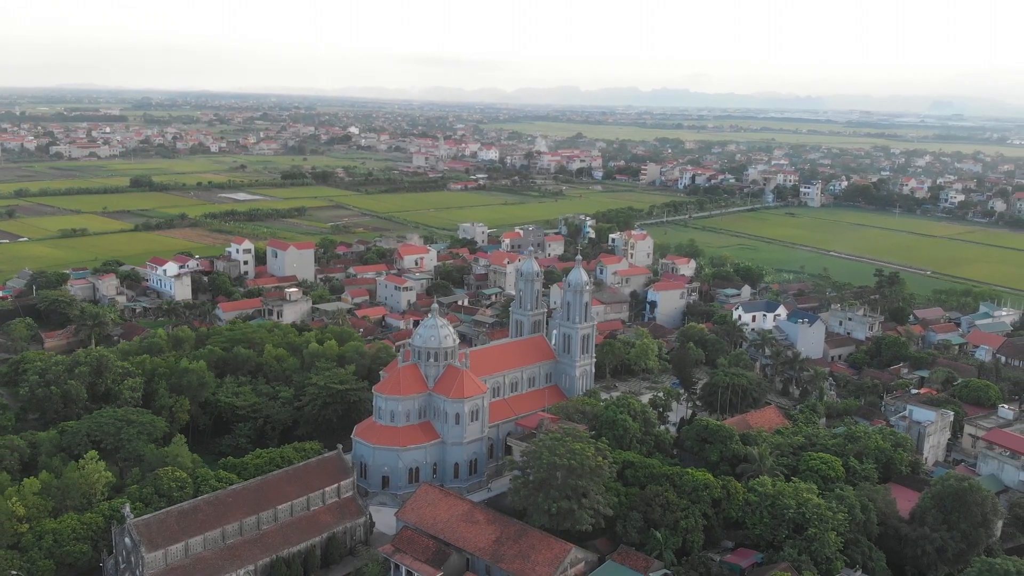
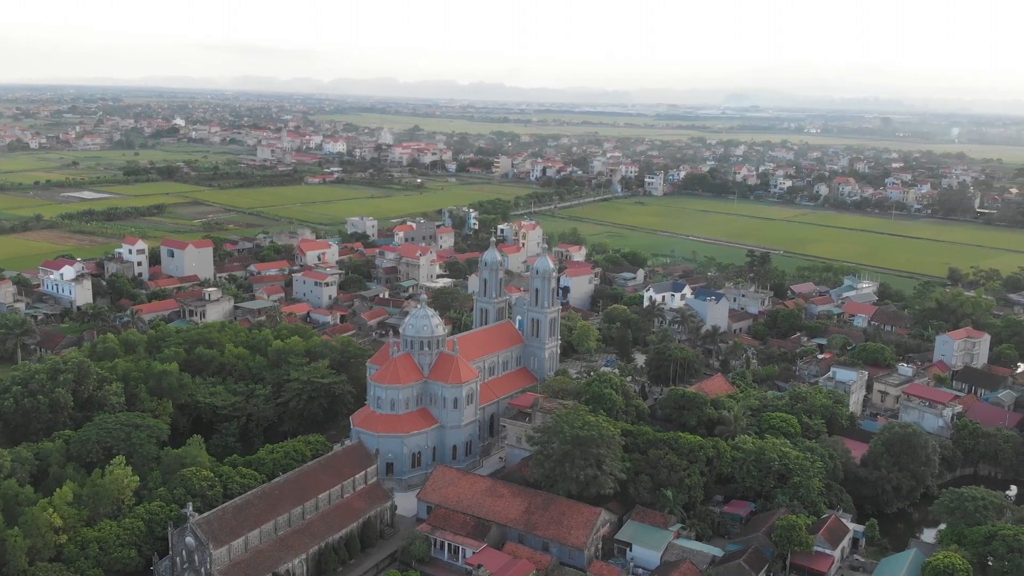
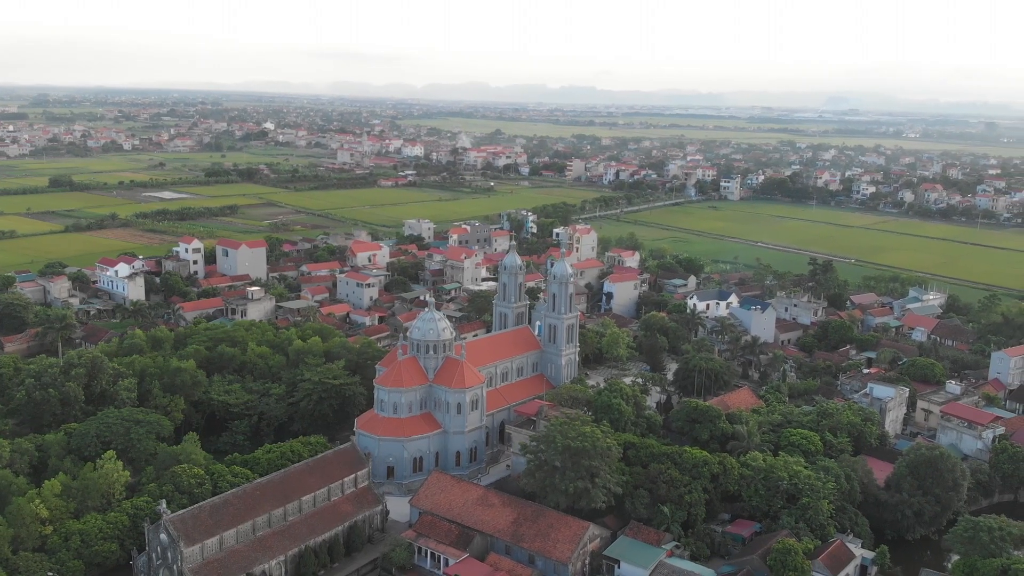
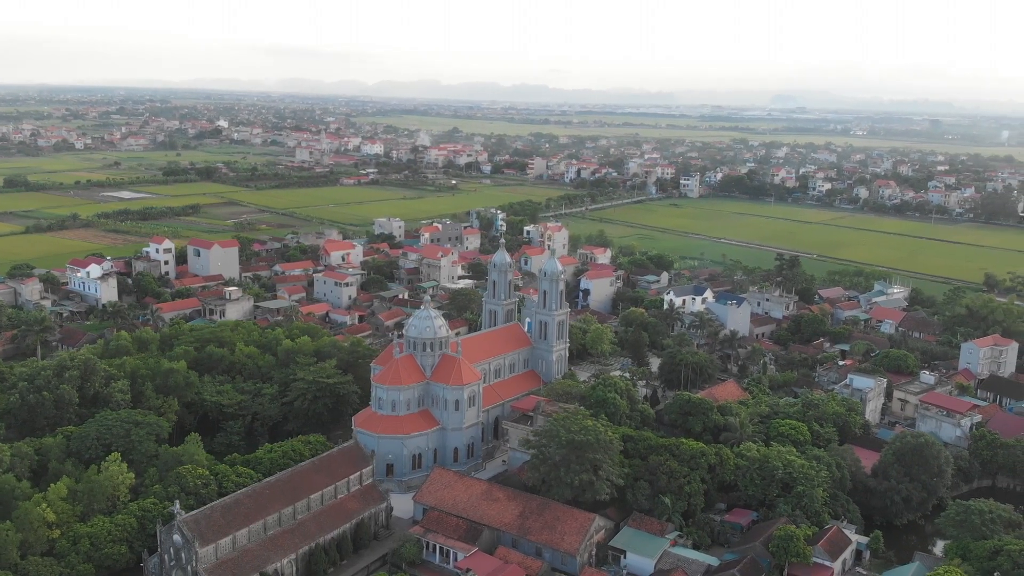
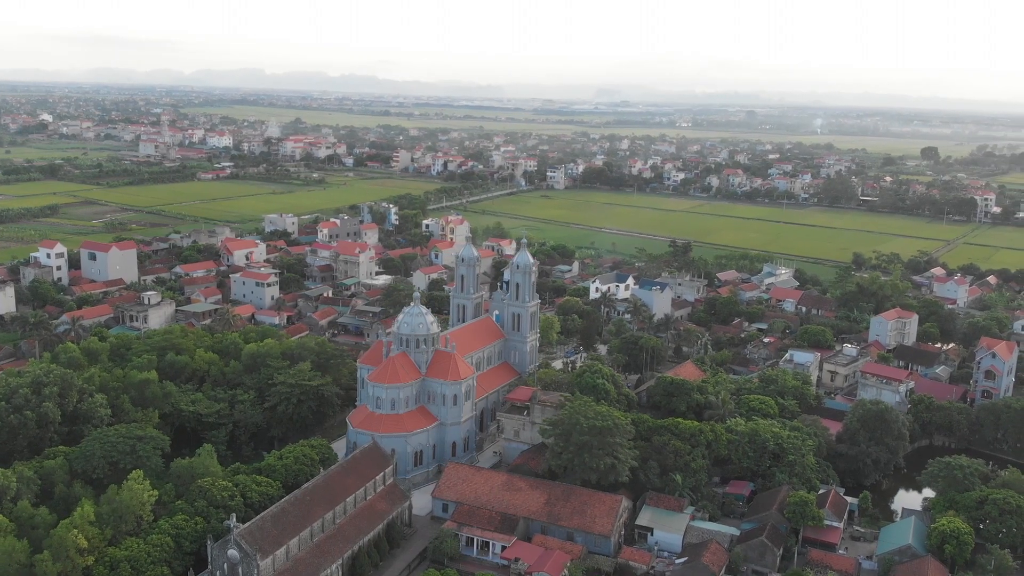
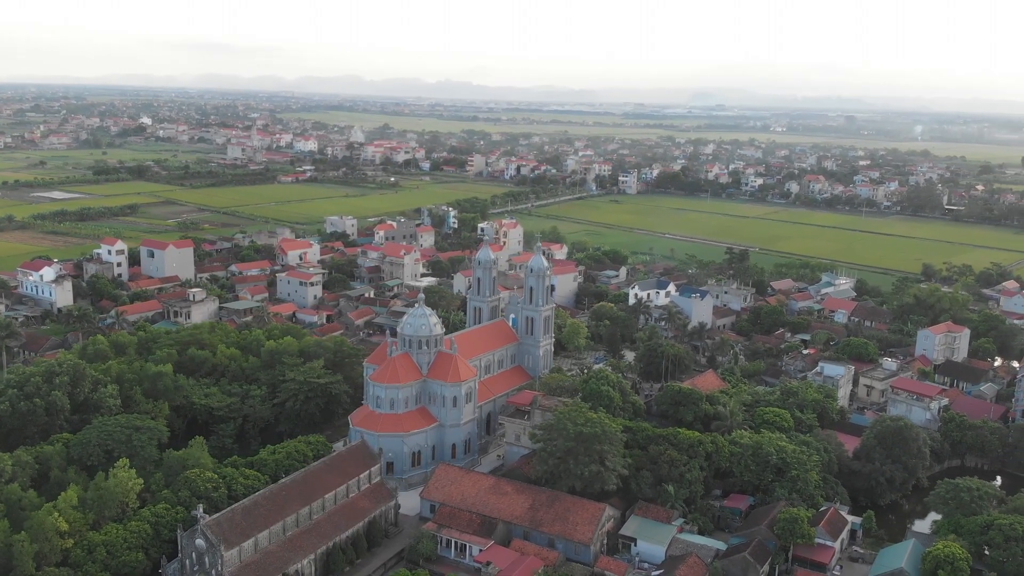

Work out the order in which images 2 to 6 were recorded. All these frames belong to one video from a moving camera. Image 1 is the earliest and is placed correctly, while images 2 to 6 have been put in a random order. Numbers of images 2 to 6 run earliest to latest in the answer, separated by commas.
3, 4, 2, 6, 5
